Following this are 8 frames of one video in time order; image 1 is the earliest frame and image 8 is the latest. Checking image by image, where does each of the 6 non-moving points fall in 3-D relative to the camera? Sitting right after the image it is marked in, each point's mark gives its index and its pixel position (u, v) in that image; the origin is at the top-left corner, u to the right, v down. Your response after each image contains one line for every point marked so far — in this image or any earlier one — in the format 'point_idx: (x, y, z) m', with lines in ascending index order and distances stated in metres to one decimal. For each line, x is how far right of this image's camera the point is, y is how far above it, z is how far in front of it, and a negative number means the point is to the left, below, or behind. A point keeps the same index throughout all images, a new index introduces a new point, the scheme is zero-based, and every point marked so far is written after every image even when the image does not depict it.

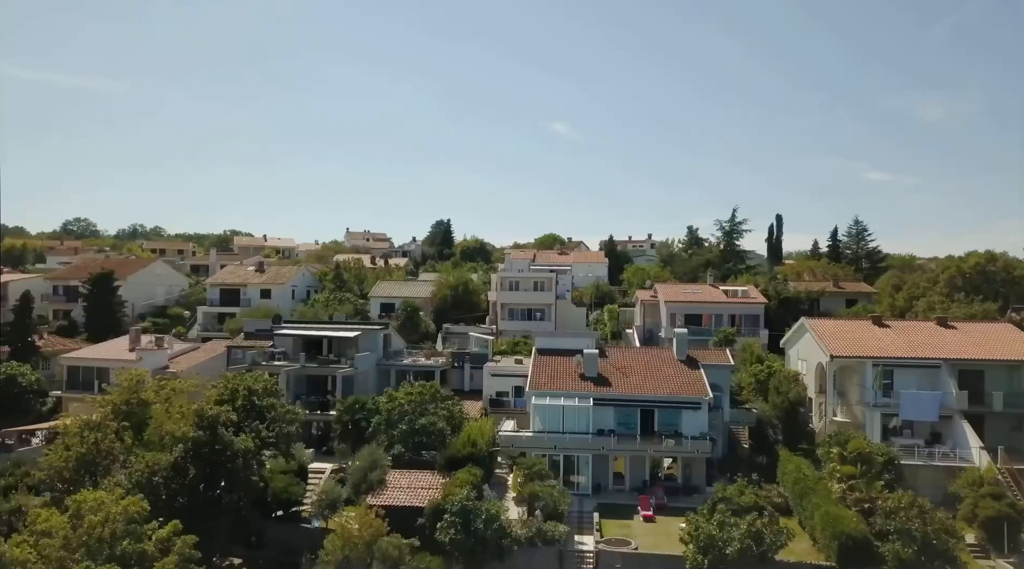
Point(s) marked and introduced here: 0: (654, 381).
0: (+3.7, -2.5, +19.8) m
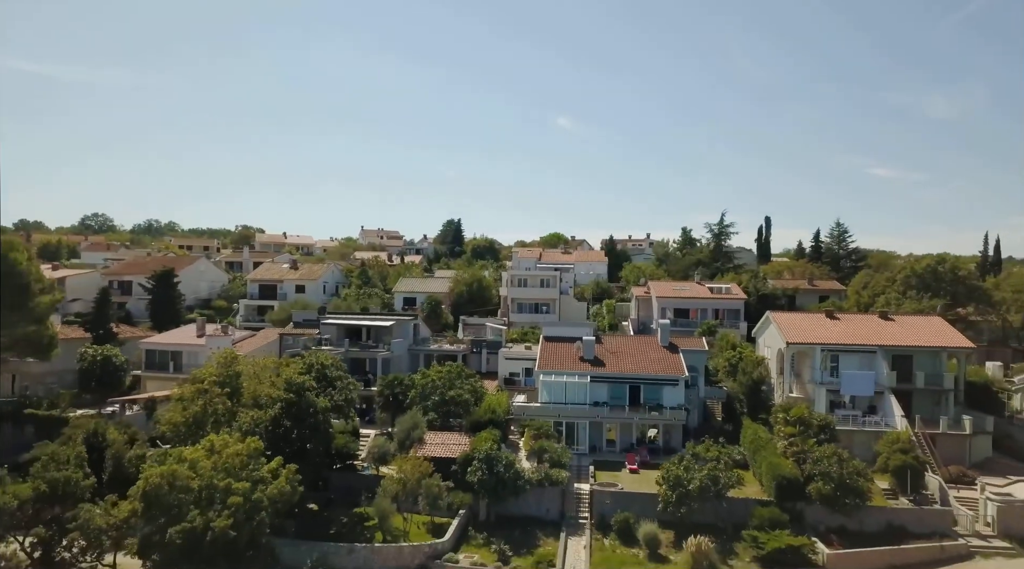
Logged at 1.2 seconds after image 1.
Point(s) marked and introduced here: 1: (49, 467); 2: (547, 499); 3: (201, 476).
0: (+4.0, -2.4, +24.0) m
1: (-10.4, -4.1, +17.2) m
2: (+0.9, -5.3, +19.2) m
3: (-6.1, -3.8, +15.0) m
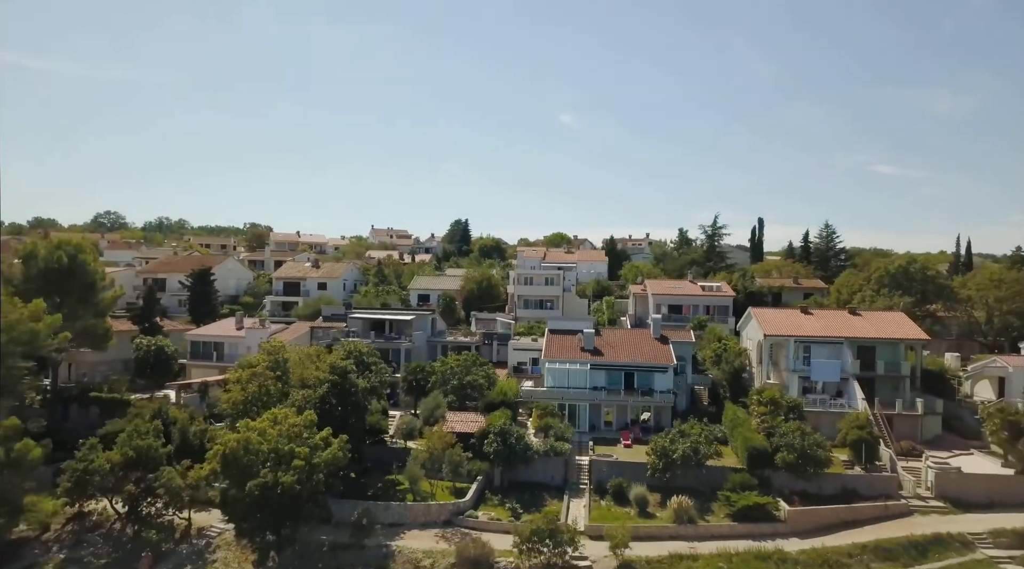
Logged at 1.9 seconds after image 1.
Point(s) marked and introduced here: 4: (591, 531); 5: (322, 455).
0: (+4.4, -2.4, +27.2) m
1: (-10.1, -4.0, +20.4) m
2: (+1.2, -5.3, +22.4) m
3: (-5.8, -3.7, +18.2) m
4: (+2.0, -6.1, +19.2) m
5: (-4.6, -4.1, +18.4) m
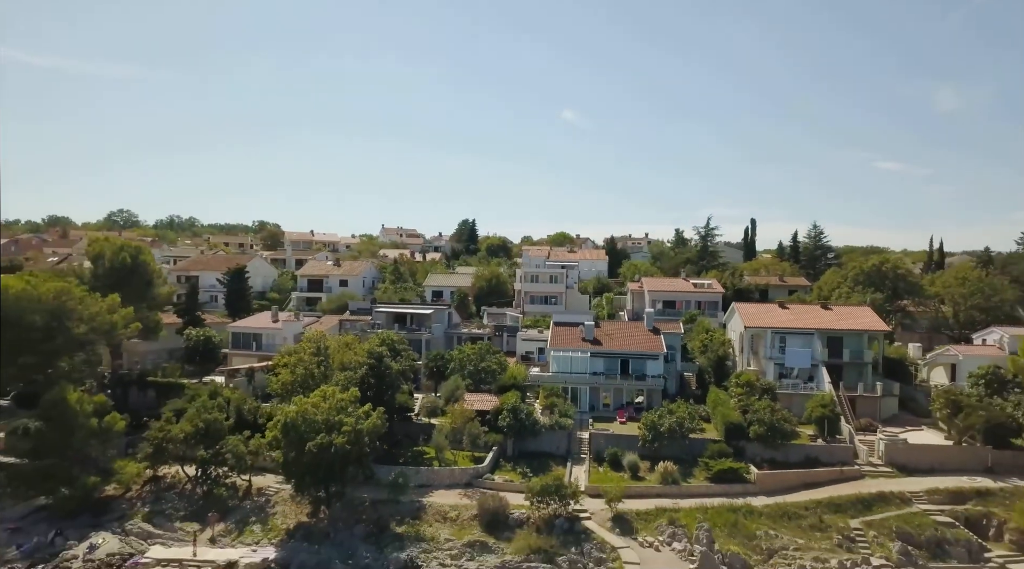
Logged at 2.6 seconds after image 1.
0: (+4.7, -2.3, +30.8) m
1: (-9.7, -4.0, +24.0) m
2: (+1.6, -5.2, +26.0) m
3: (-5.4, -3.7, +21.8) m
4: (+2.3, -6.1, +22.8) m
5: (-4.3, -4.0, +22.0) m
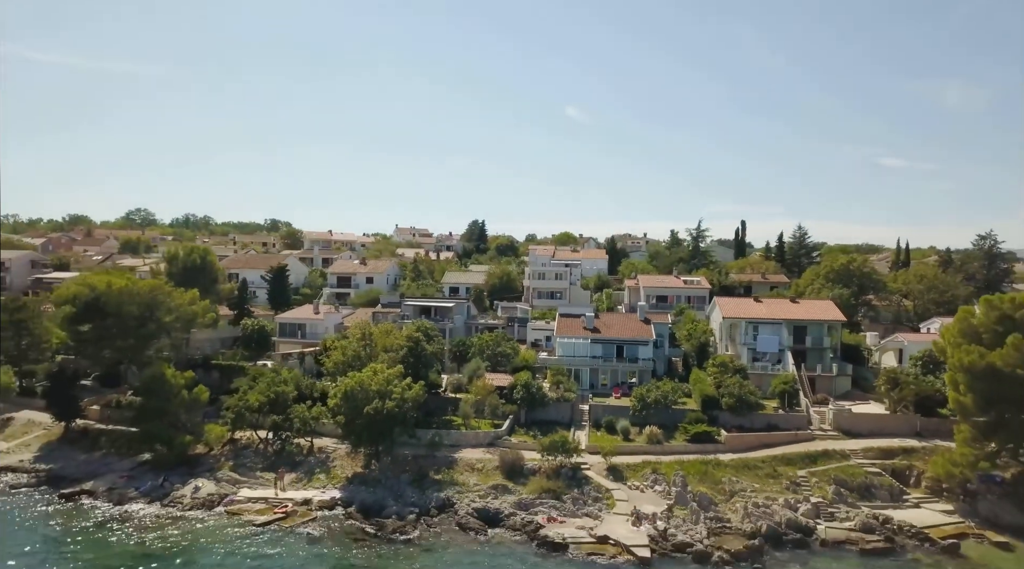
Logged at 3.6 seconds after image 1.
0: (+5.3, -2.1, +36.0) m
1: (-9.2, -3.8, +29.3) m
2: (+2.1, -5.1, +31.2) m
3: (-4.9, -3.5, +27.1) m
4: (+2.9, -6.0, +28.0) m
5: (-3.7, -3.9, +27.3) m
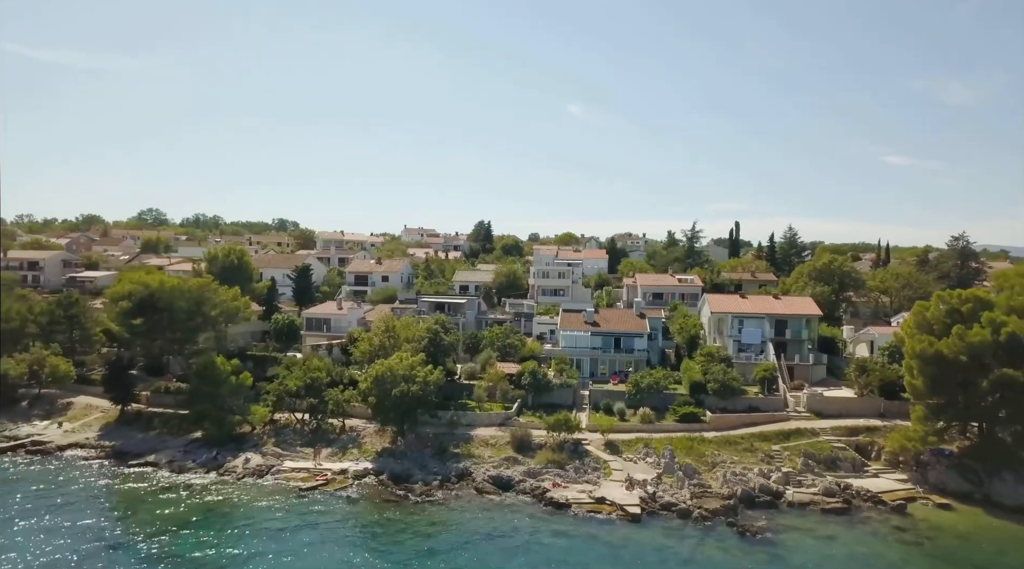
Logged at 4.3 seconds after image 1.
0: (+5.7, -2.0, +39.7) m
1: (-8.8, -3.7, +33.0) m
2: (+2.5, -5.0, +34.9) m
3: (-4.6, -3.5, +30.8) m
4: (+3.2, -5.9, +31.7) m
5: (-3.4, -3.8, +31.0) m
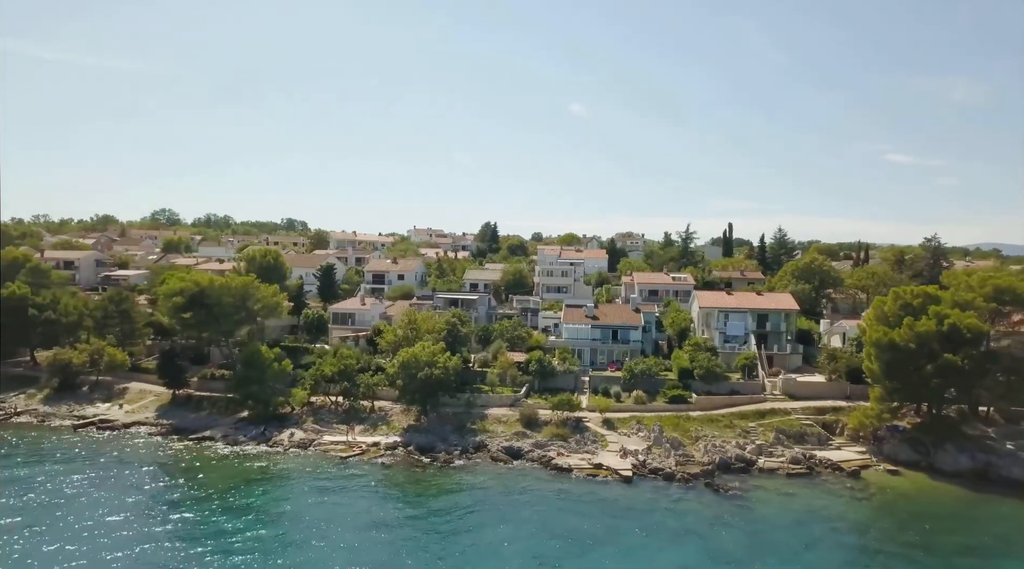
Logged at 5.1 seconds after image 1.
0: (+6.1, -1.9, +44.0) m
1: (-8.4, -3.6, +37.4) m
2: (+2.9, -4.9, +39.3) m
3: (-4.1, -3.4, +35.2) m
4: (+3.7, -5.8, +36.1) m
5: (-2.9, -3.7, +35.4) m
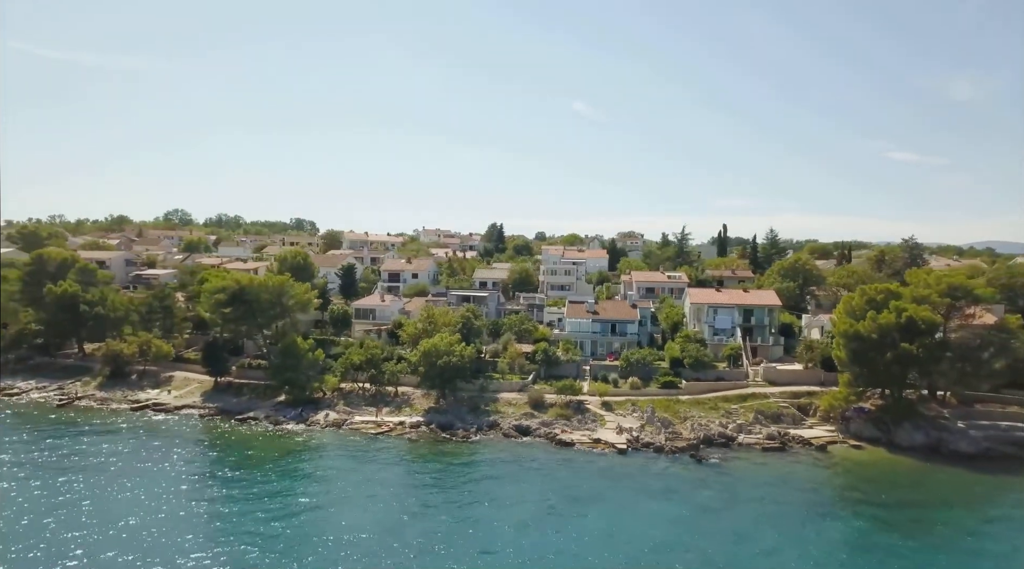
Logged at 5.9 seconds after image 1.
0: (+6.6, -1.7, +48.3) m
1: (-7.9, -3.5, +41.8) m
2: (+3.4, -4.8, +43.6) m
3: (-3.7, -3.2, +39.5) m
4: (+4.1, -5.6, +40.4) m
5: (-2.5, -3.6, +39.7) m
